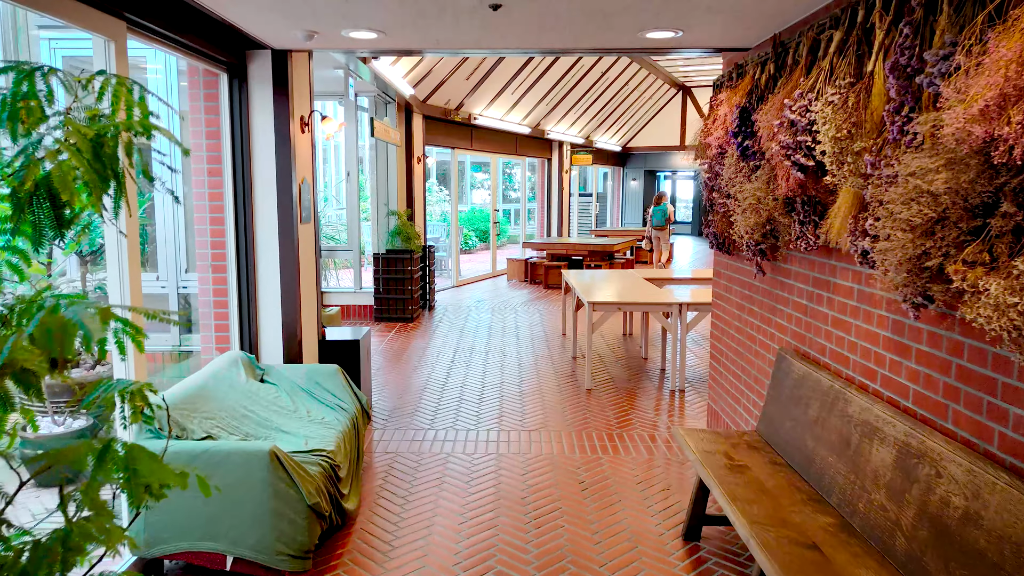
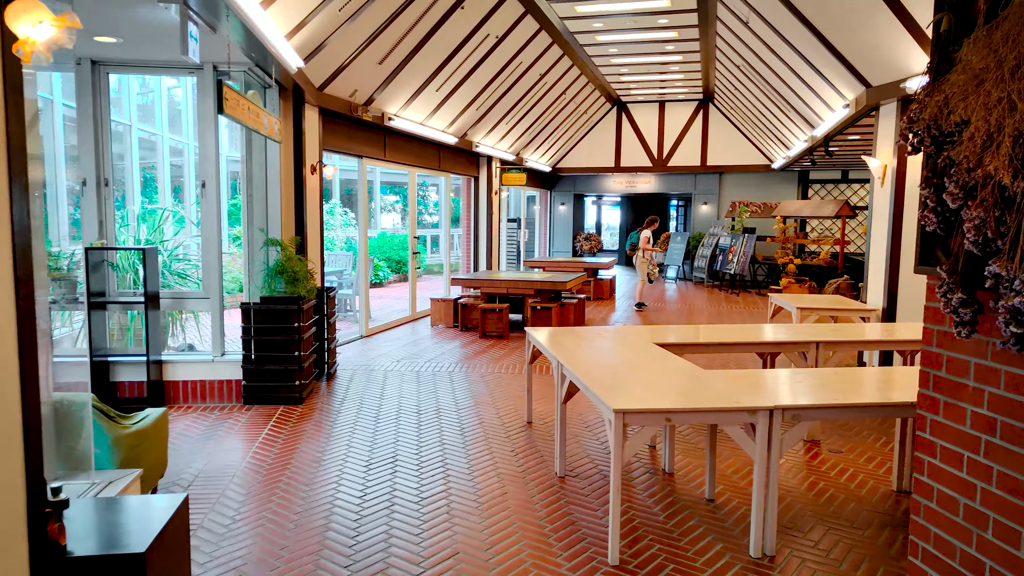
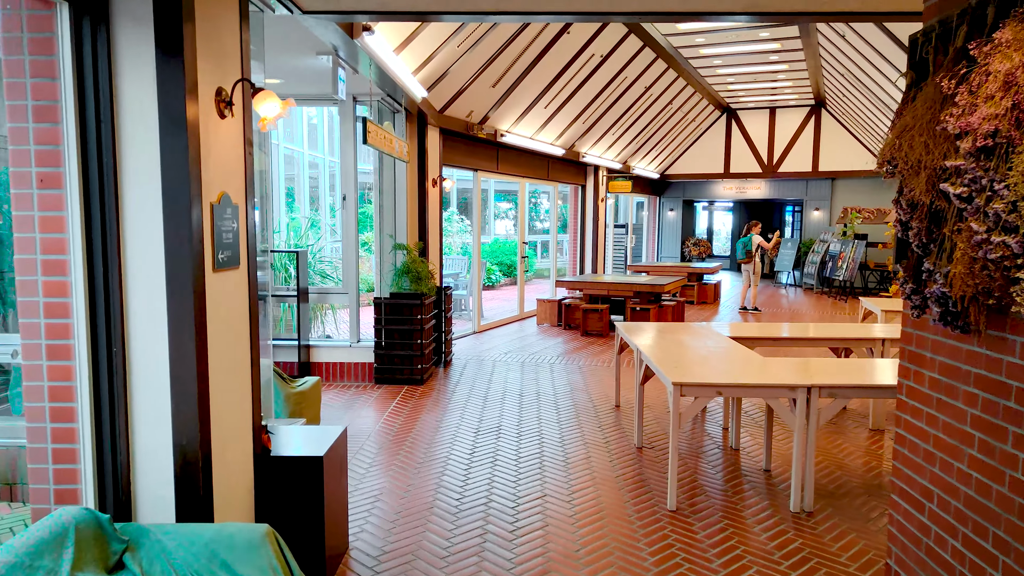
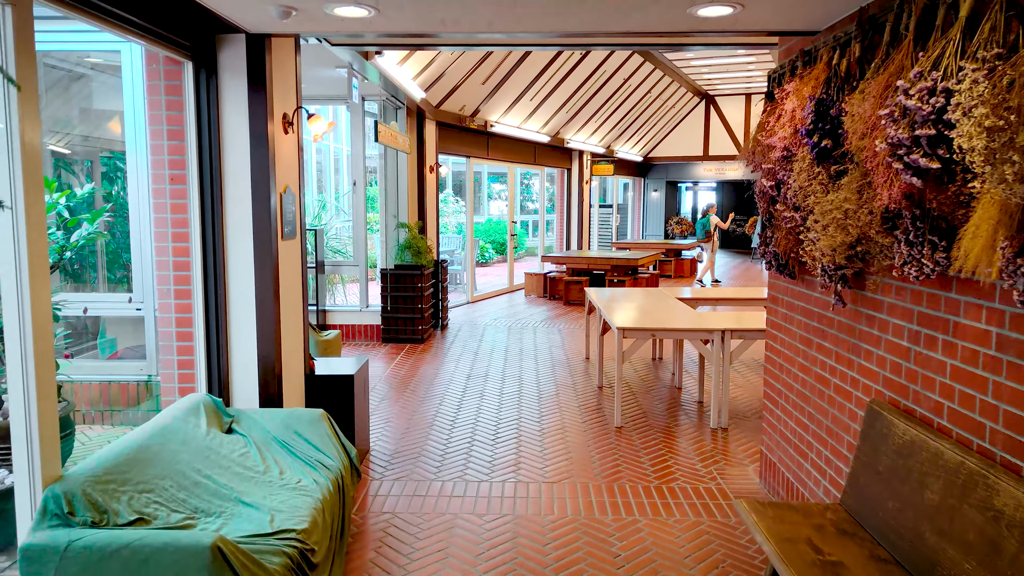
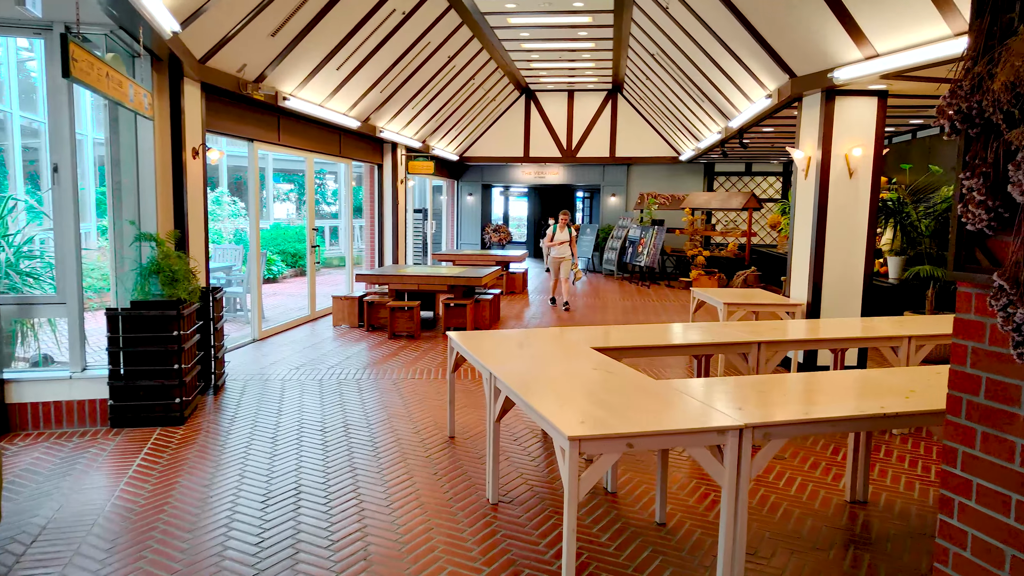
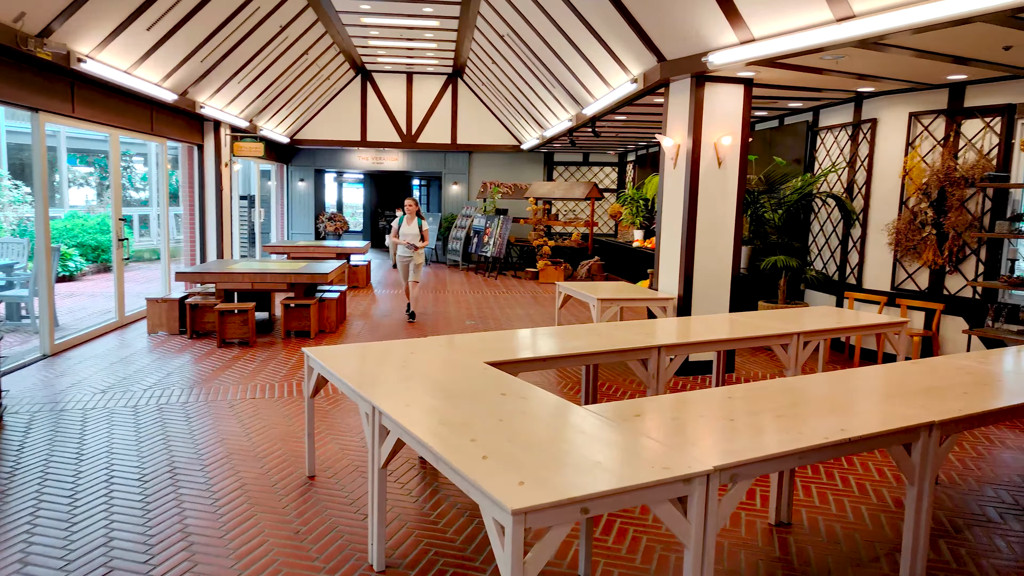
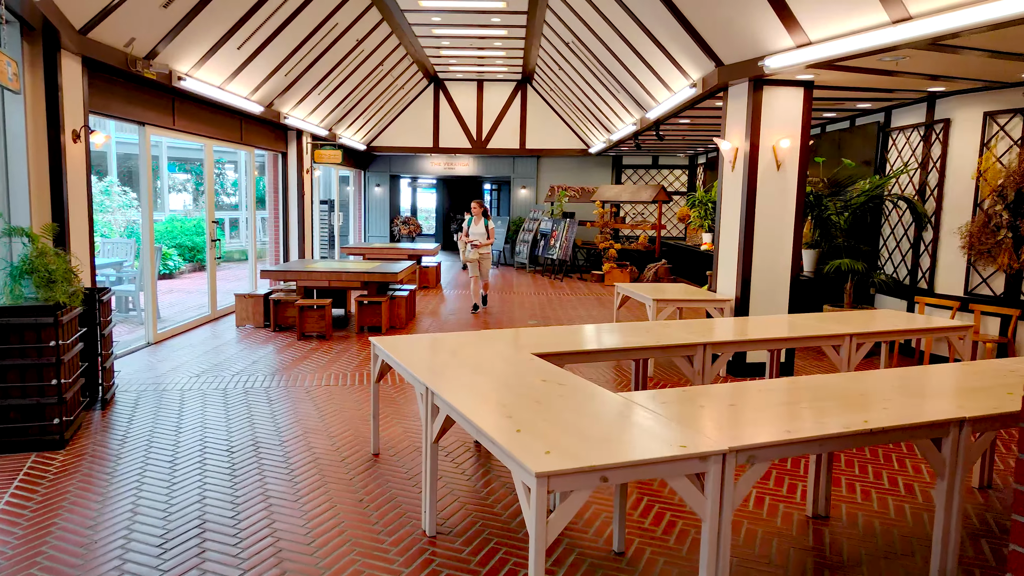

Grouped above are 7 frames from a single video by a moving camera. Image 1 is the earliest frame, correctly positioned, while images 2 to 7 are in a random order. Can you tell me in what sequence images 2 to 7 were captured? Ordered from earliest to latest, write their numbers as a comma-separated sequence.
4, 3, 2, 5, 7, 6
